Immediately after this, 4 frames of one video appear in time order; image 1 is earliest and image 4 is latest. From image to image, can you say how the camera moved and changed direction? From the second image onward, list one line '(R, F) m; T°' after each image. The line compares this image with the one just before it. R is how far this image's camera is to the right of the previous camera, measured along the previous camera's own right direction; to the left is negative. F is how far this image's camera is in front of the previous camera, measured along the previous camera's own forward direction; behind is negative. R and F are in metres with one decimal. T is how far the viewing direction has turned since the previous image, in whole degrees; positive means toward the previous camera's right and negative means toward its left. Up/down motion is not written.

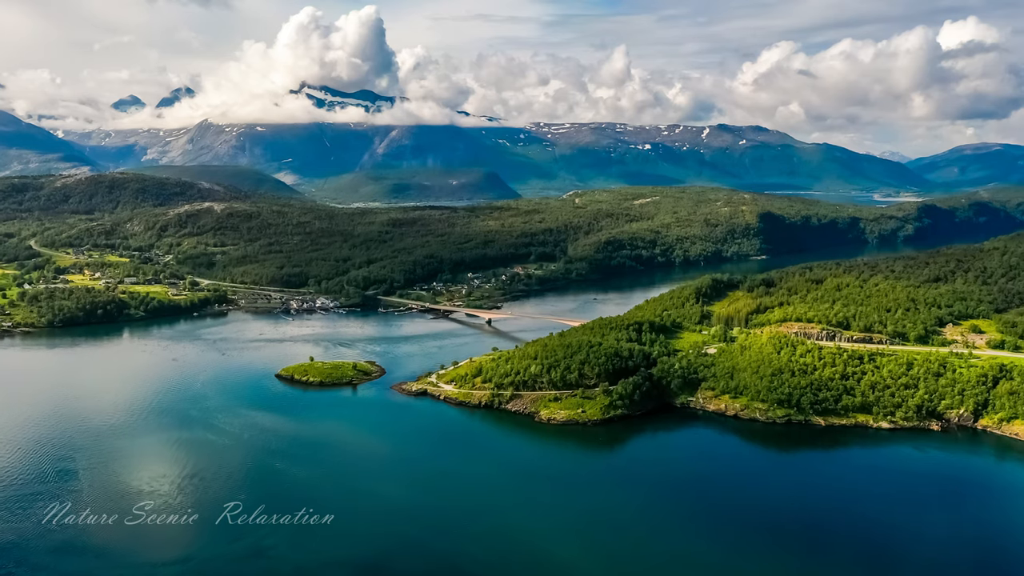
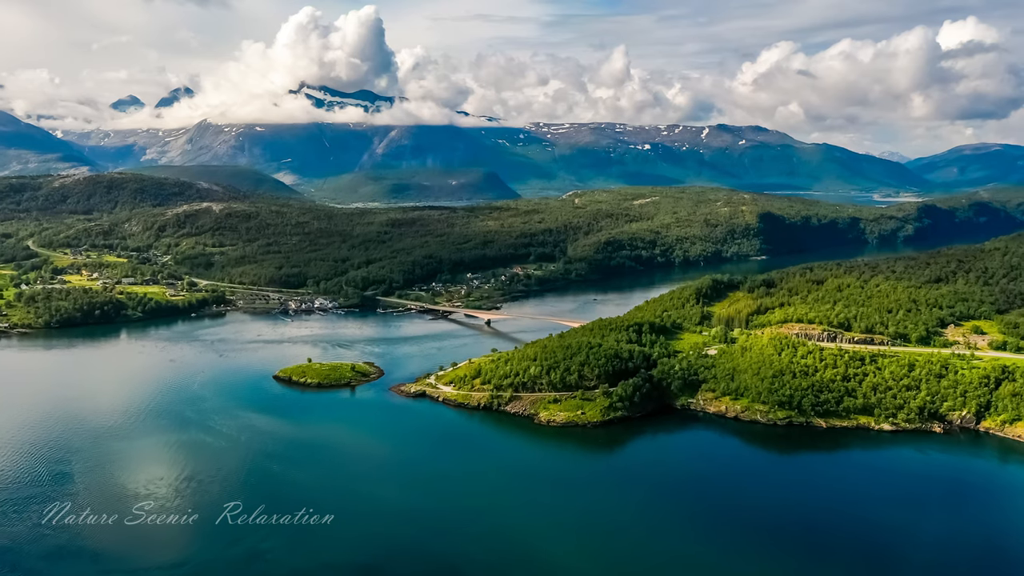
(0.0, +0.5) m; 0°
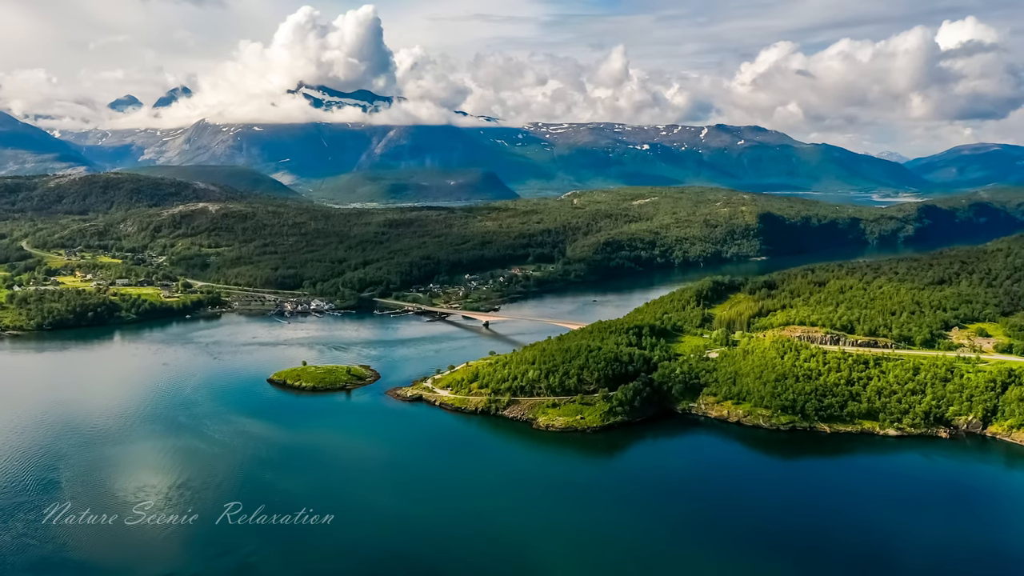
(0.0, +1.4) m; 0°
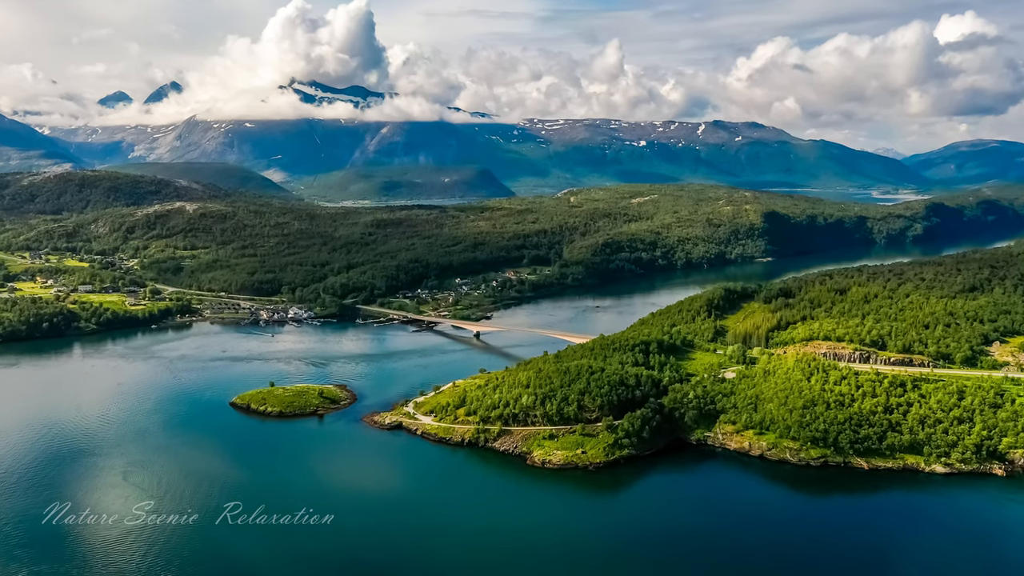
(+0.3, +9.3) m; 0°
